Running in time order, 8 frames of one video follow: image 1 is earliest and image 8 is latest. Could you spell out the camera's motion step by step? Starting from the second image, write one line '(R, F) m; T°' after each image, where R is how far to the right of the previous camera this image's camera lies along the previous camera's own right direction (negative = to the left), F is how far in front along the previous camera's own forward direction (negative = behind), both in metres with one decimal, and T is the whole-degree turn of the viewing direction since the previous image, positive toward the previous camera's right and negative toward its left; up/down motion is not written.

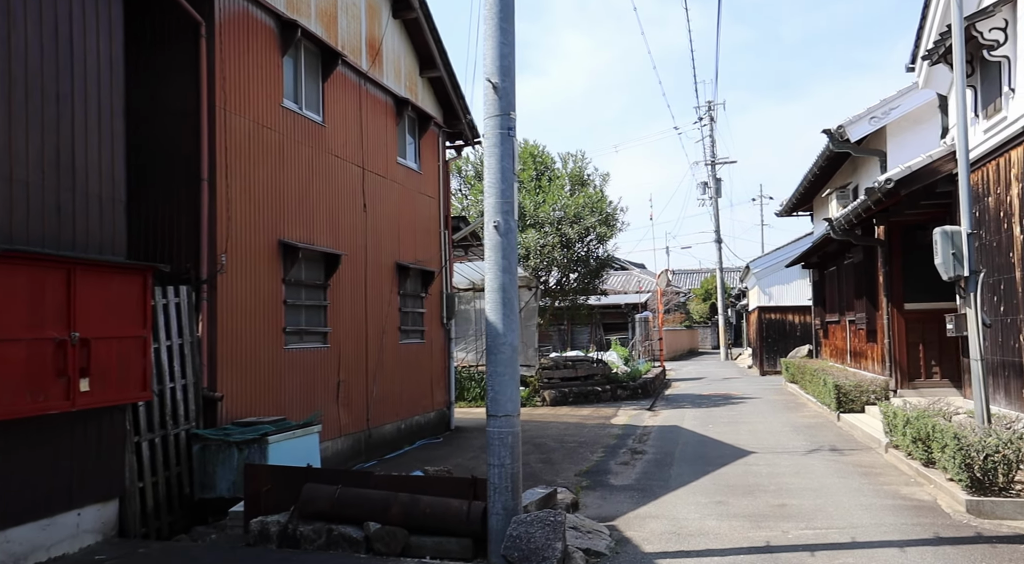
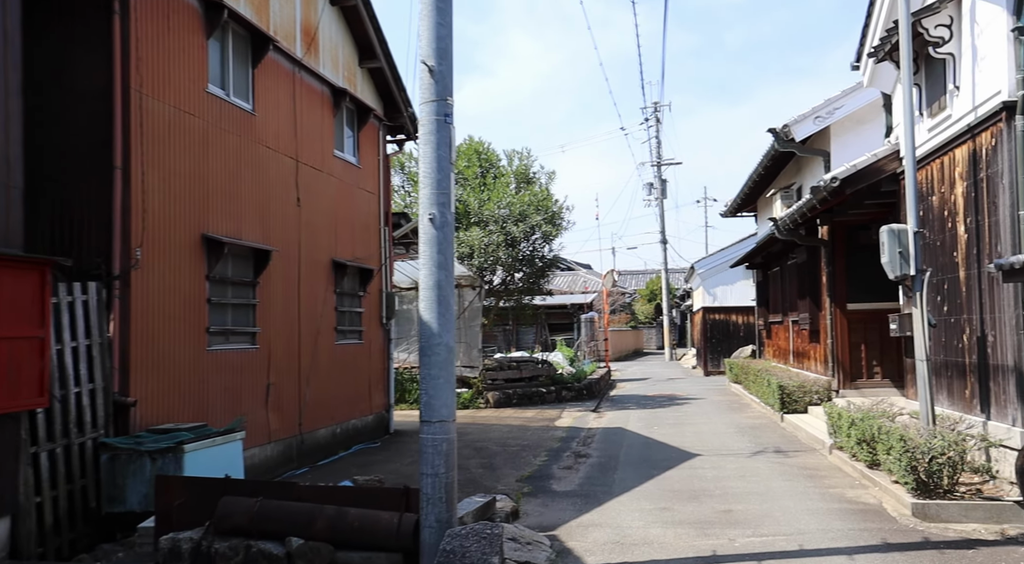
(+0.1, +0.4) m; +4°
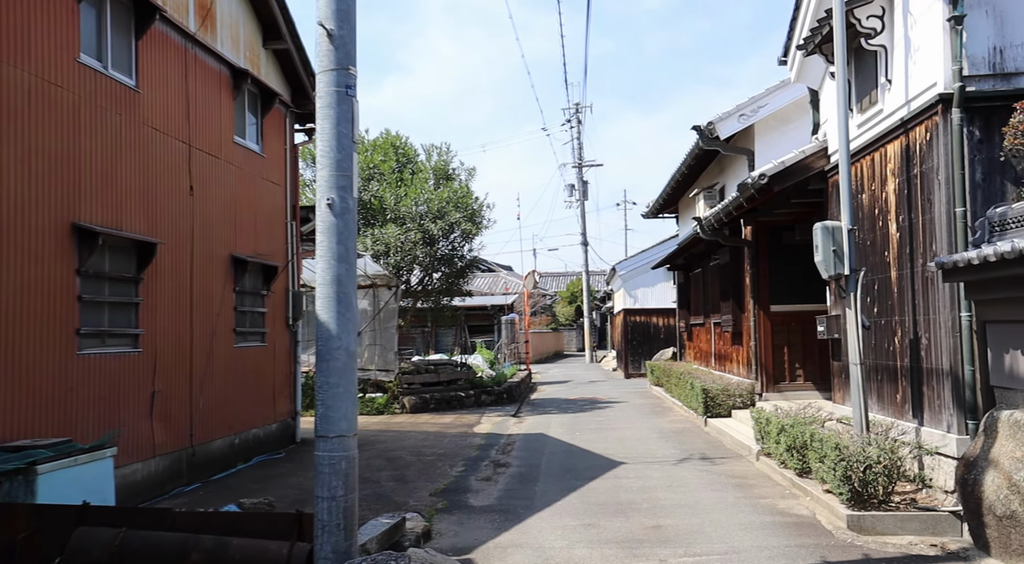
(+0.1, +0.6) m; +6°
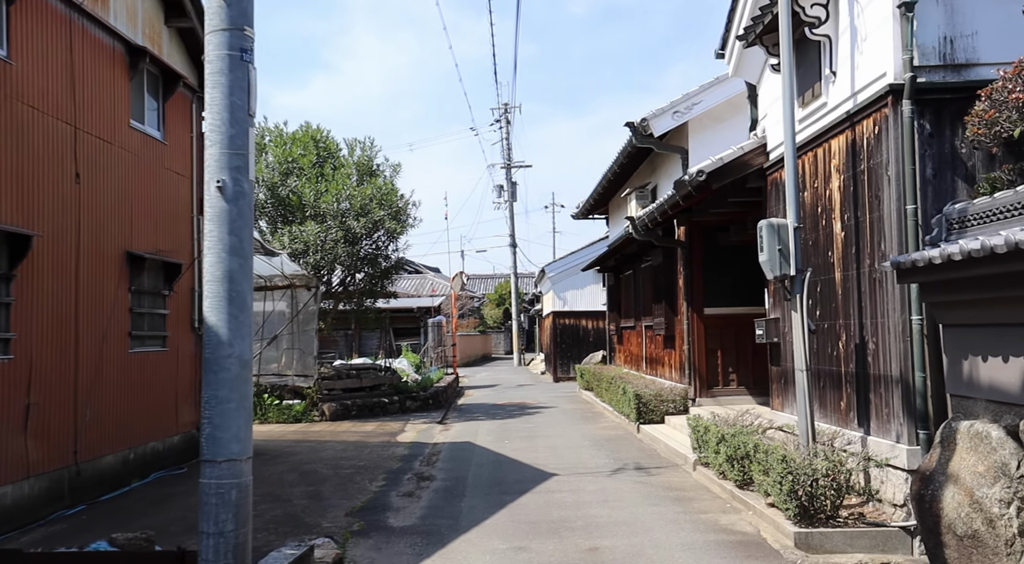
(0.0, +0.6) m; +5°
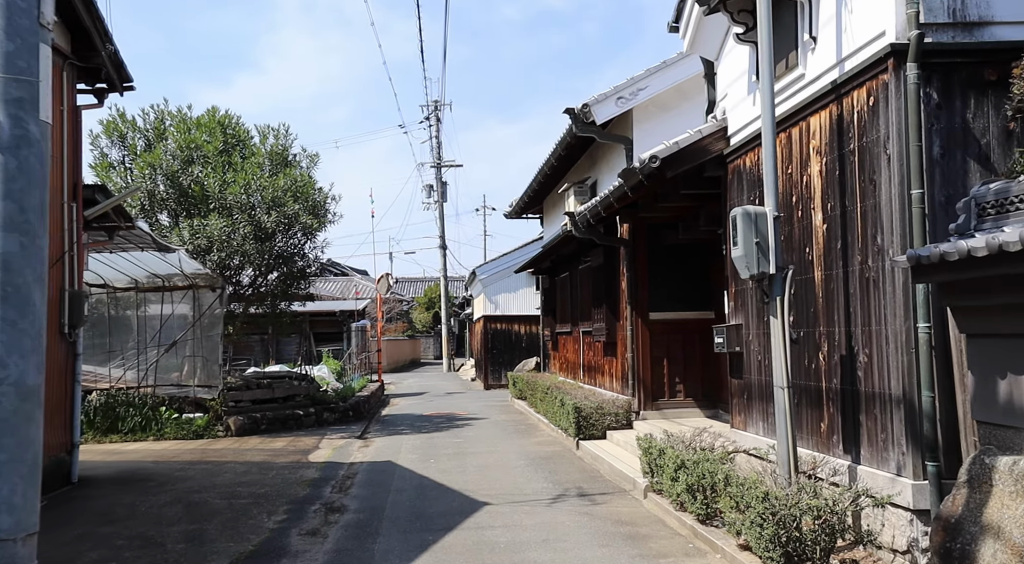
(+0.1, +1.1) m; +5°
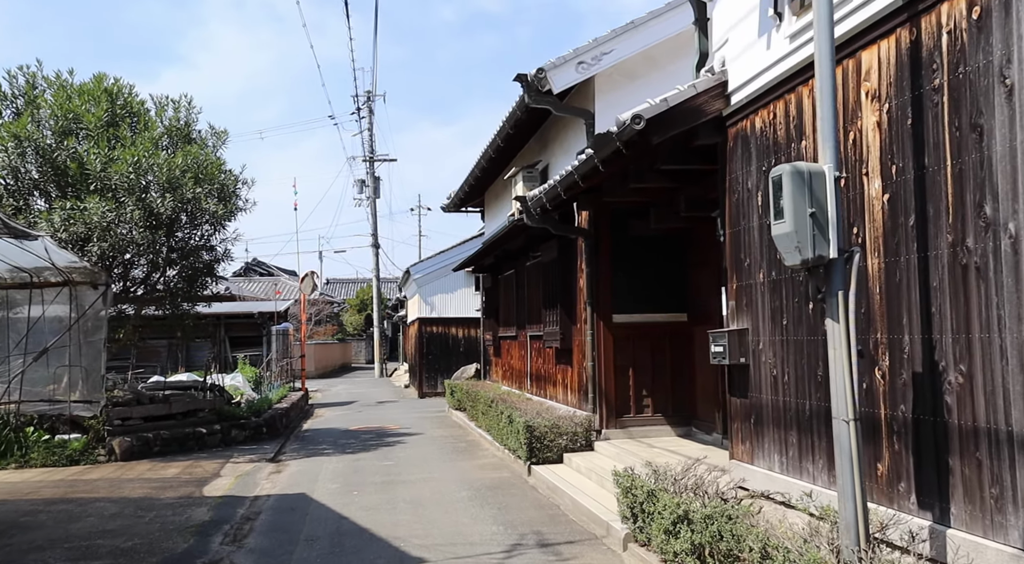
(-0.1, +1.6) m; +5°
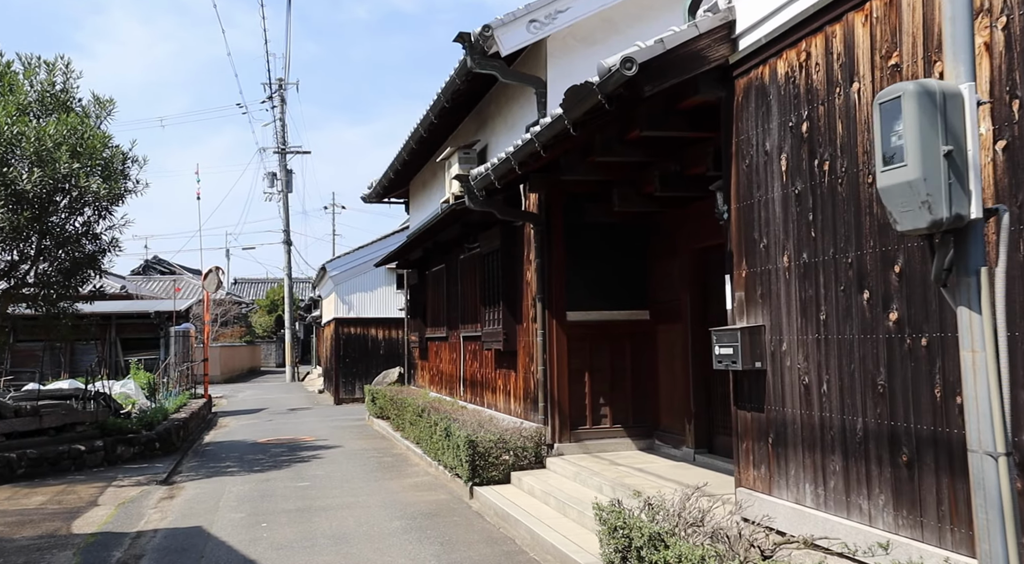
(-0.2, +1.3) m; +6°
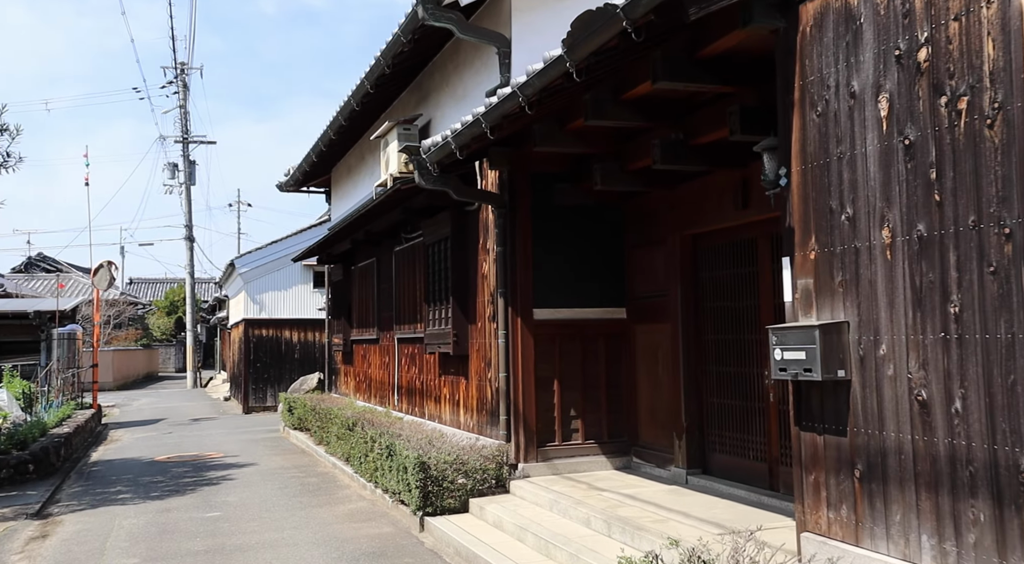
(-0.4, +1.2) m; +6°
